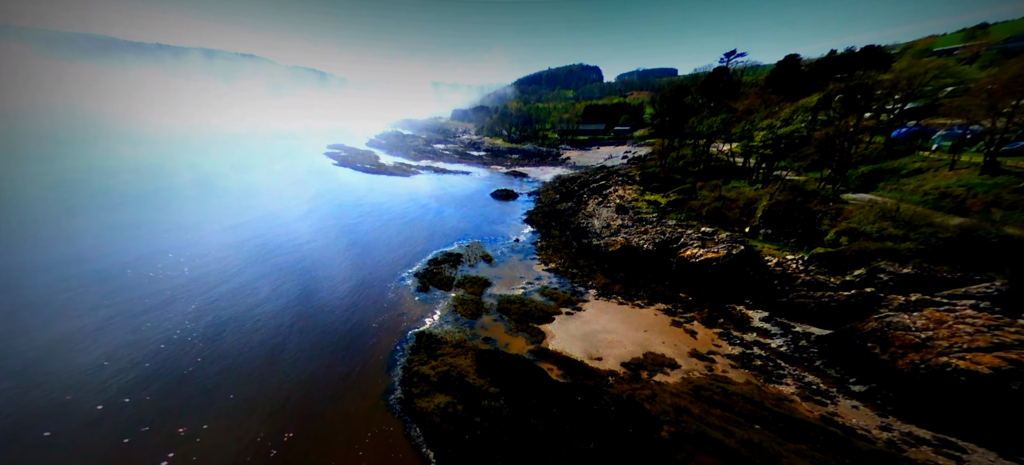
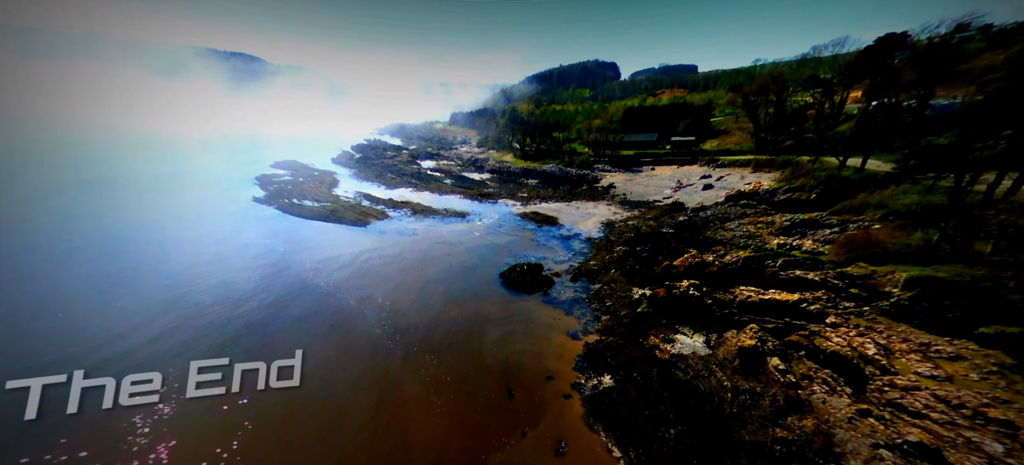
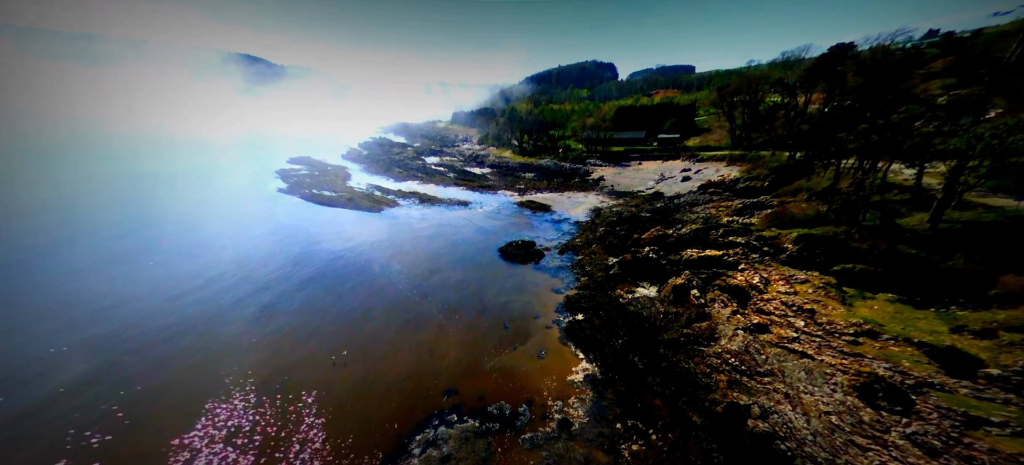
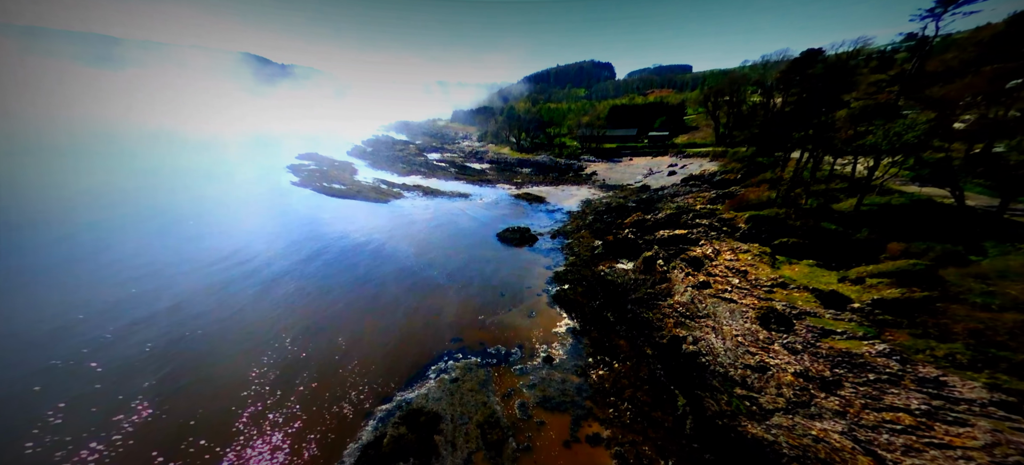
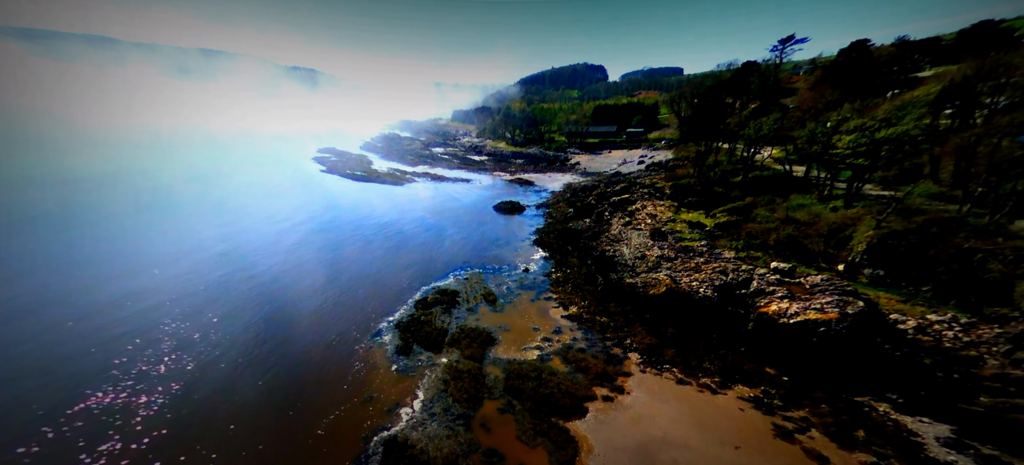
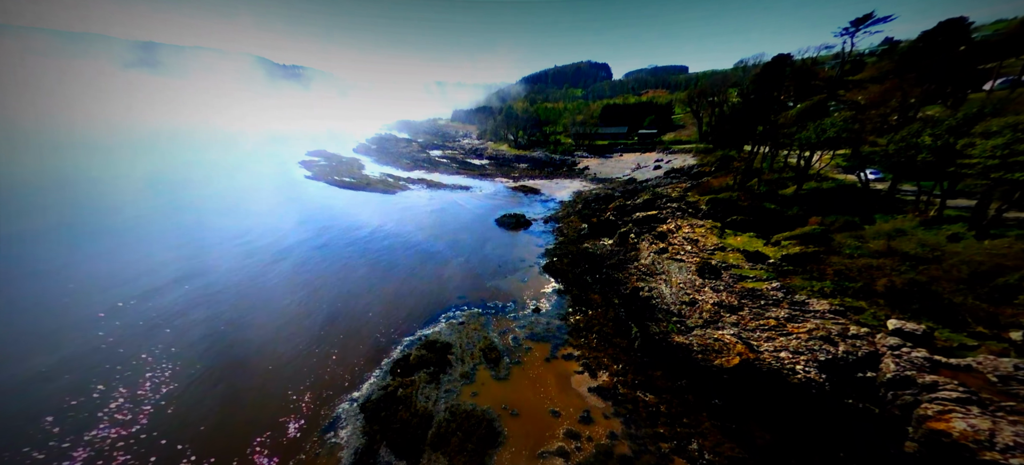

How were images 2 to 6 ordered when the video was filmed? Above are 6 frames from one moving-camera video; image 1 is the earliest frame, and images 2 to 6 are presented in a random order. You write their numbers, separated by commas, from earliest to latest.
5, 6, 4, 3, 2
